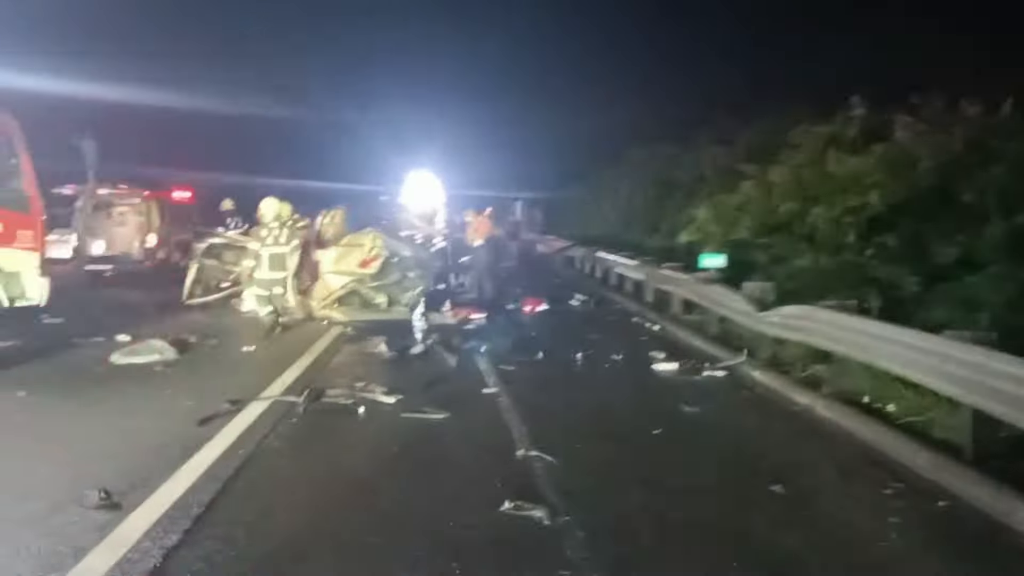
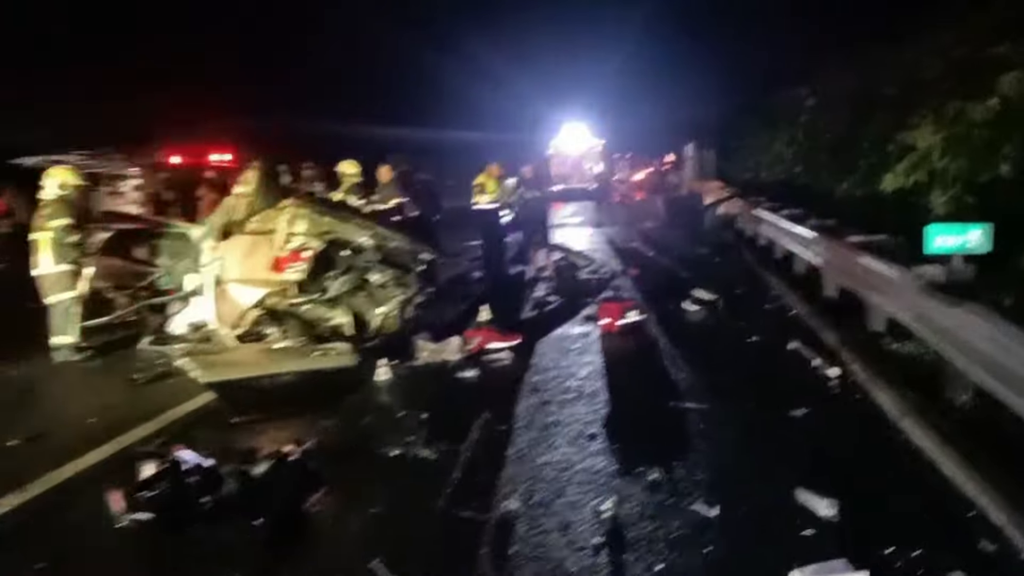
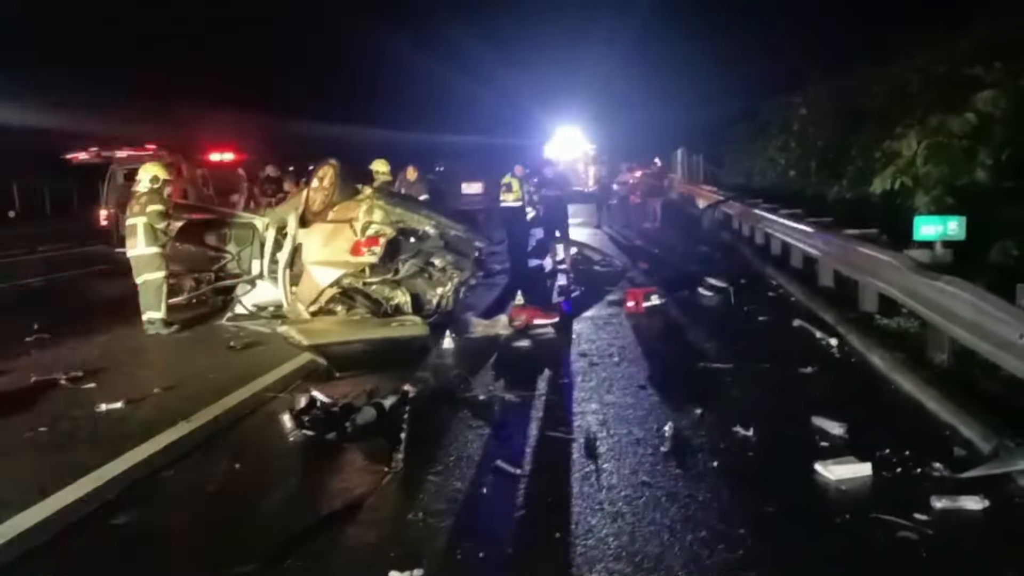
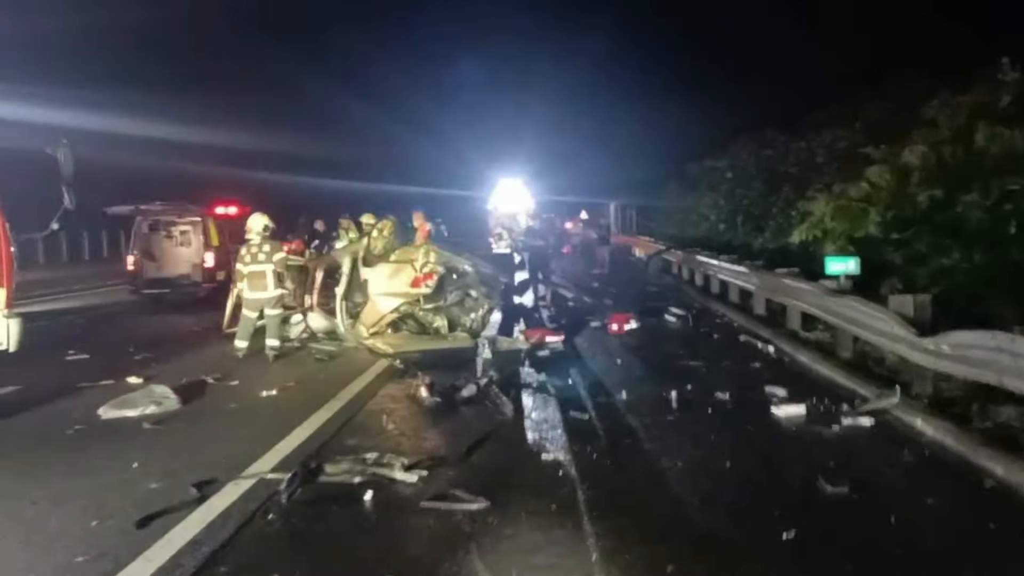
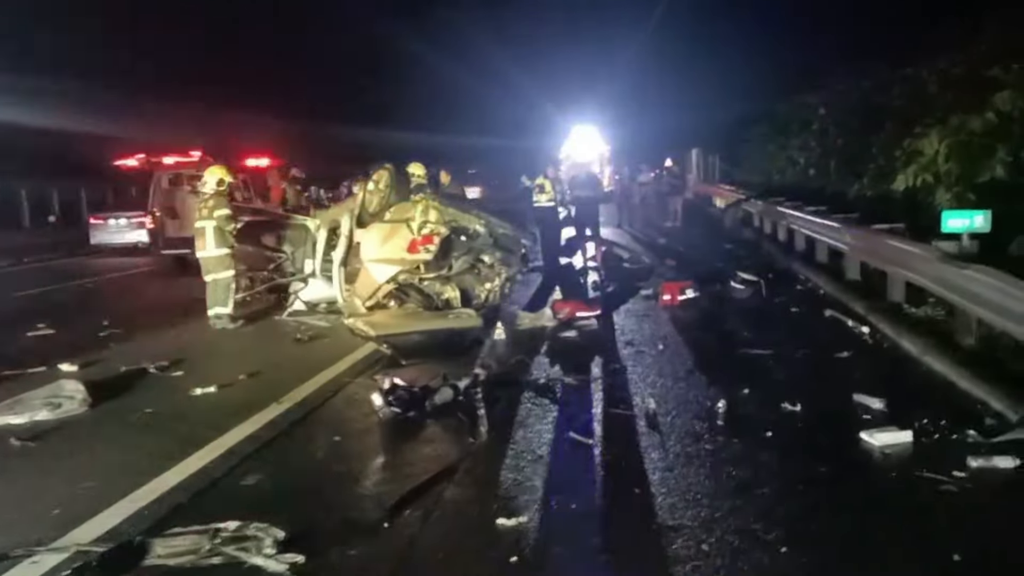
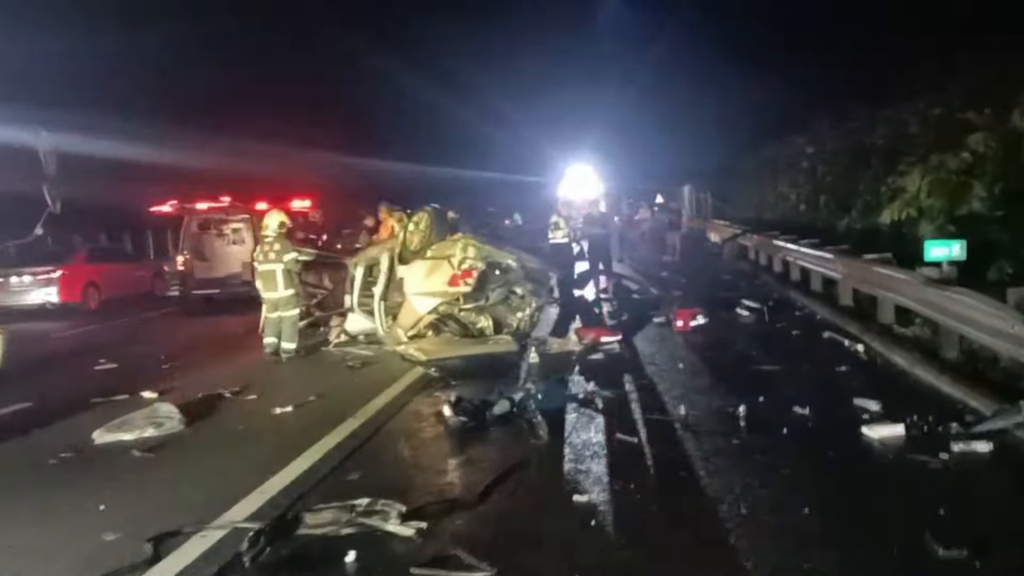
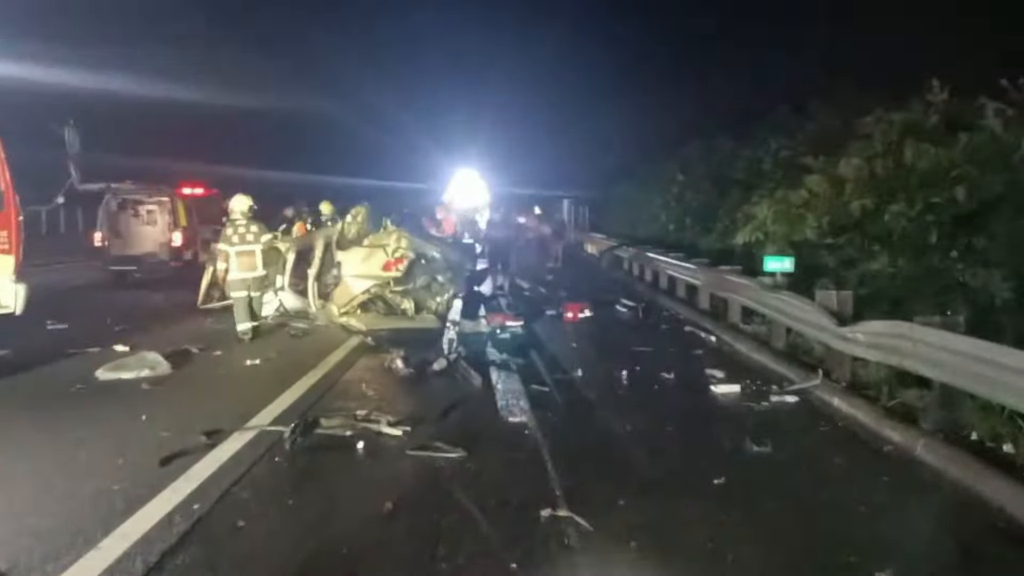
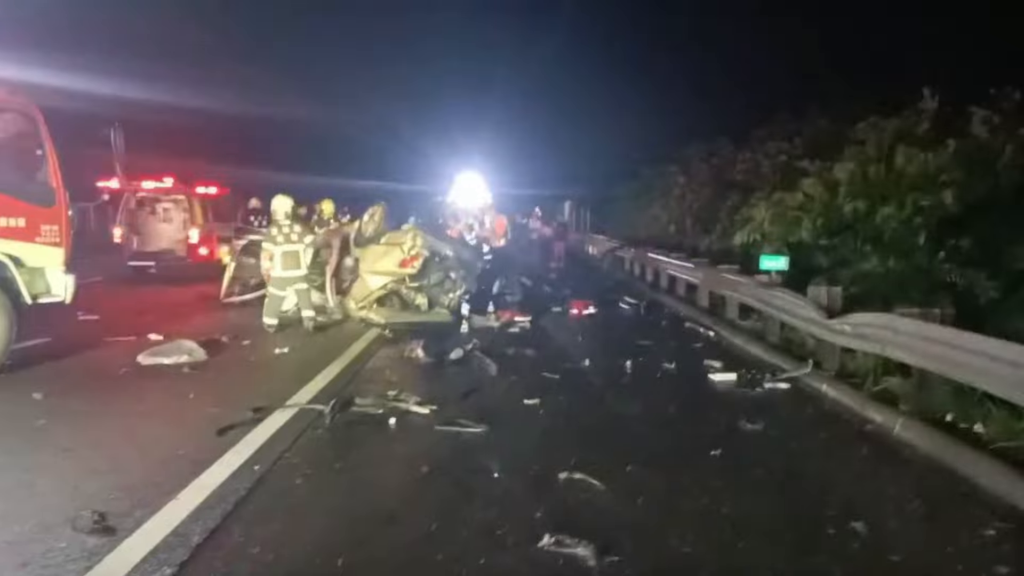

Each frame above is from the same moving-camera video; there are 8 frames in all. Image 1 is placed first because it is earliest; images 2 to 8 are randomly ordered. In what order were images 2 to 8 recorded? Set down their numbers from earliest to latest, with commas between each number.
8, 7, 4, 6, 5, 3, 2
